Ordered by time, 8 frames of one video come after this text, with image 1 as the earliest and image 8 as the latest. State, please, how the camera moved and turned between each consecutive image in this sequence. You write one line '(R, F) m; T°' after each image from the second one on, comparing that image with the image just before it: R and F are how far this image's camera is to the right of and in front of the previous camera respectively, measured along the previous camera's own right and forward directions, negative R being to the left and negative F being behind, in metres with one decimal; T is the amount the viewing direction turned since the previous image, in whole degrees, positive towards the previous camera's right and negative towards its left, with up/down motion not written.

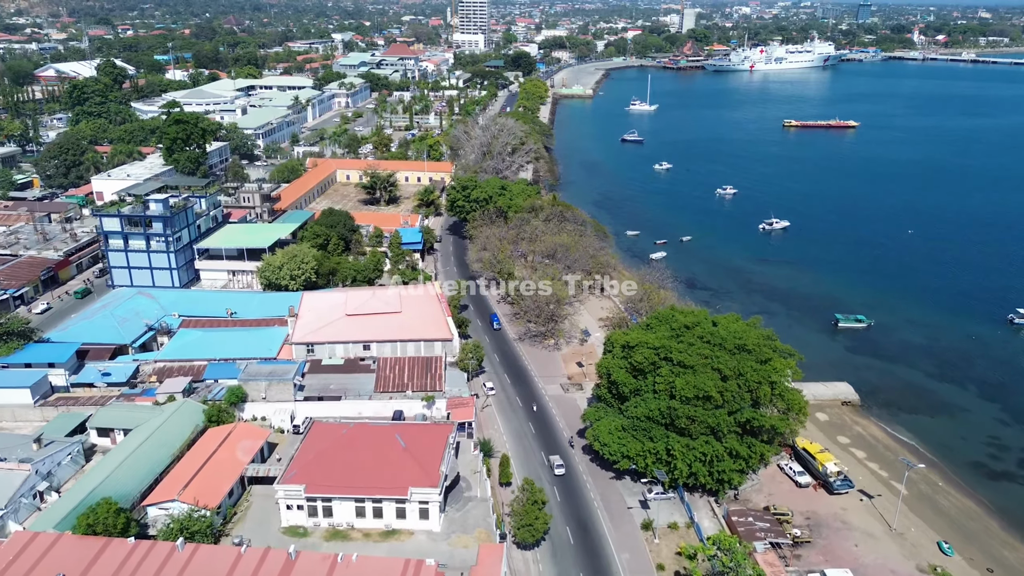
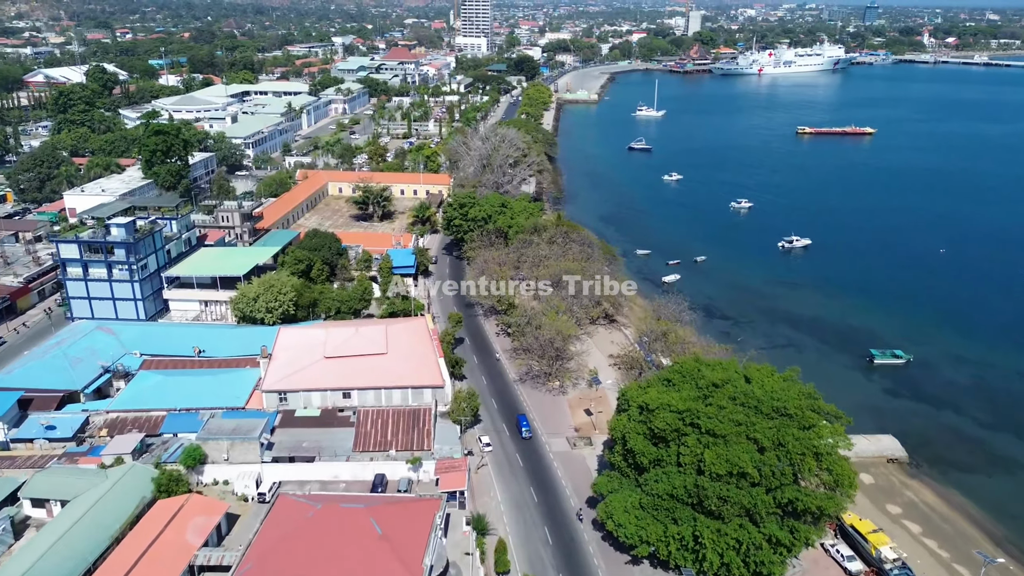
(+0.2, +3.9) m; 0°
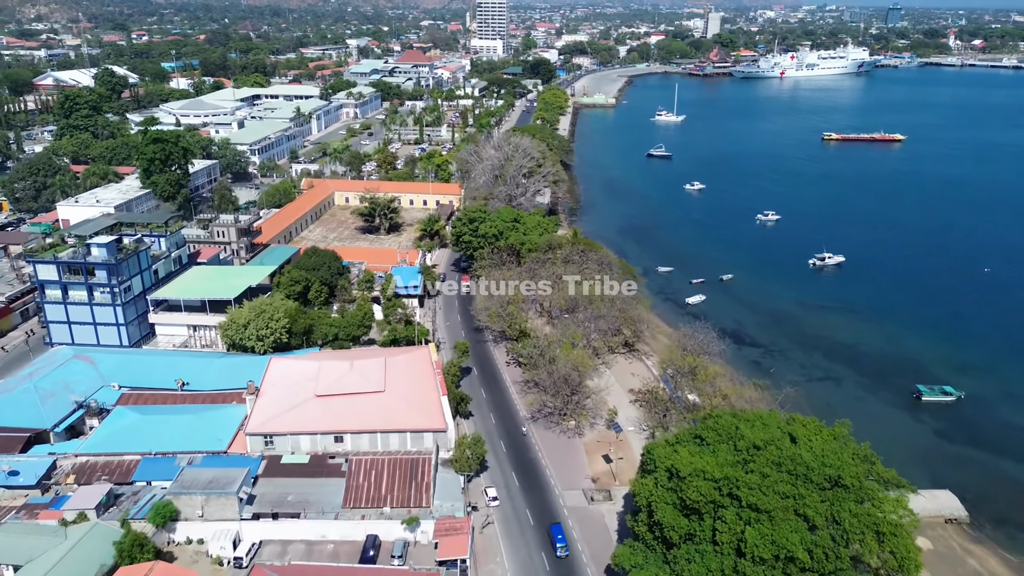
(+0.1, +3.0) m; -1°
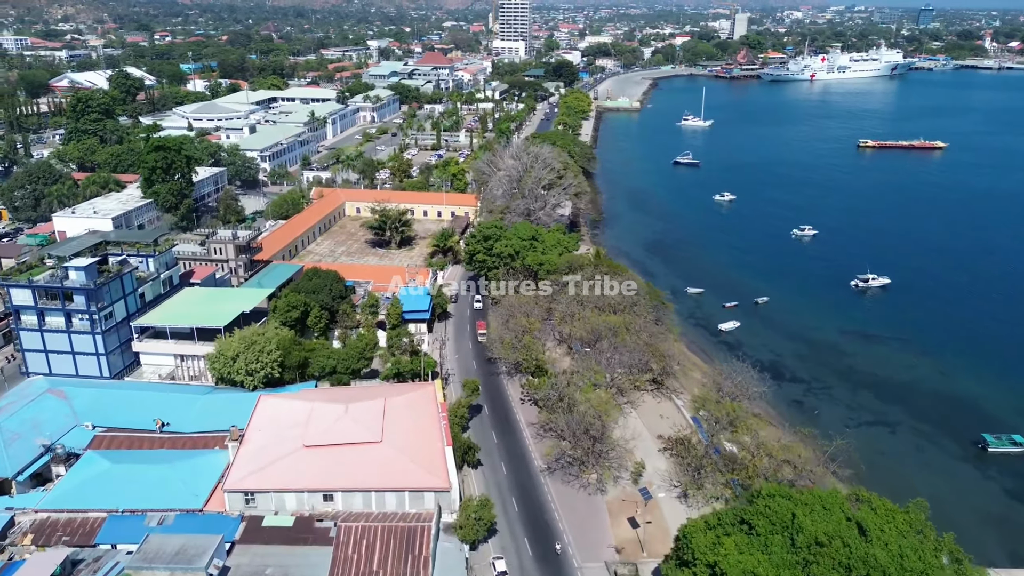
(+0.2, +3.3) m; -2°
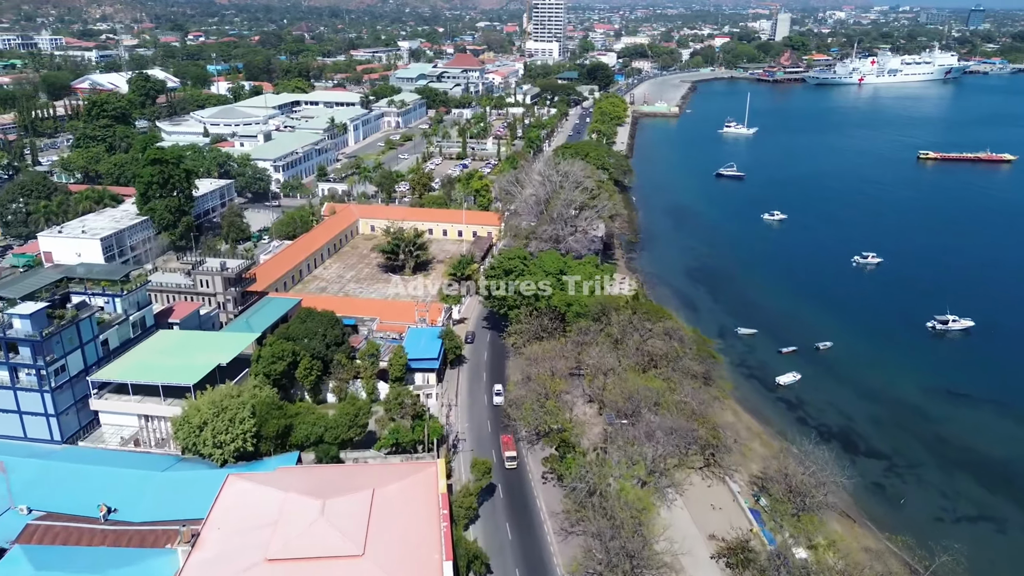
(+0.3, +5.3) m; -2°
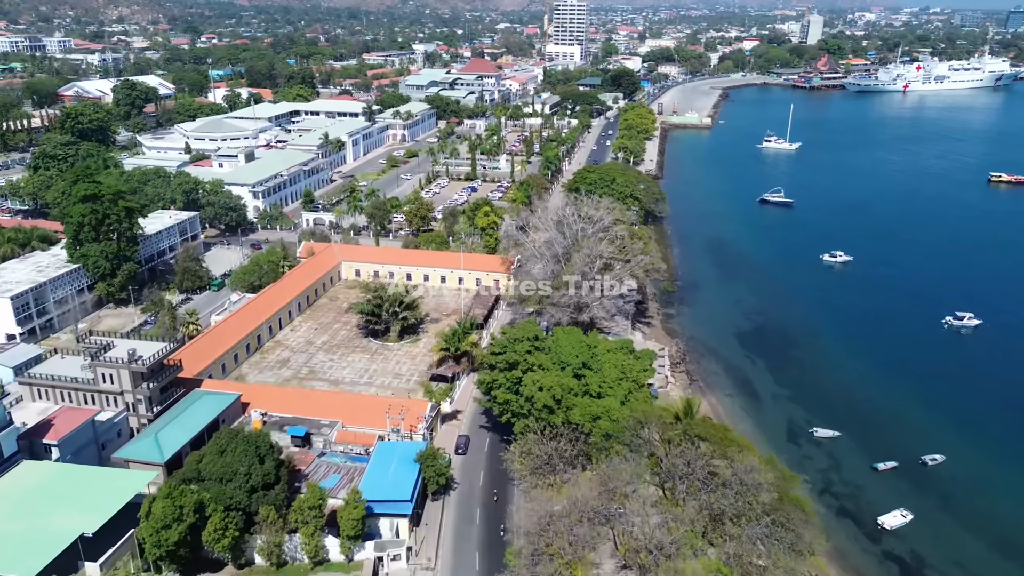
(+0.4, +9.3) m; -1°
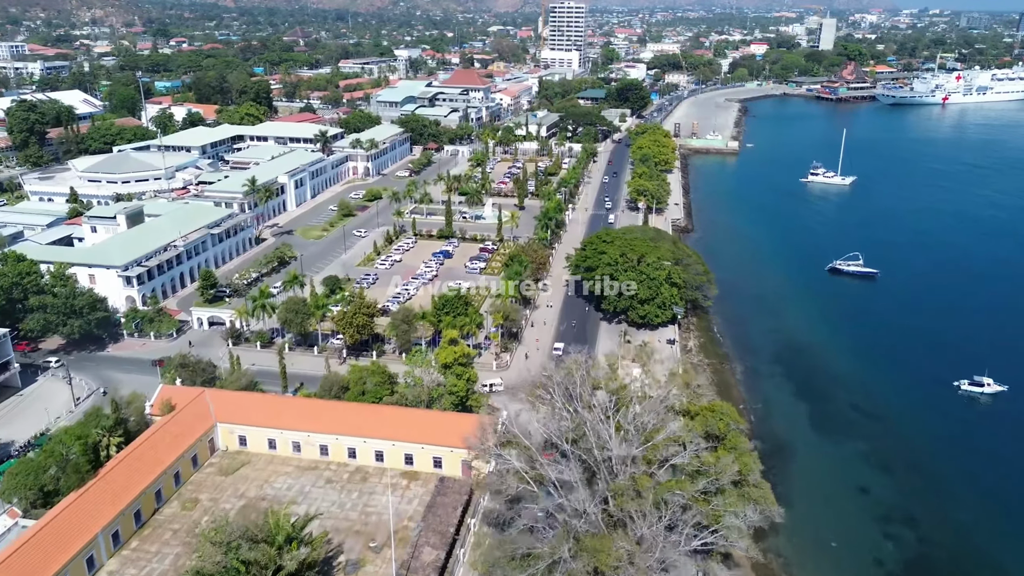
(+0.6, +17.7) m; 0°
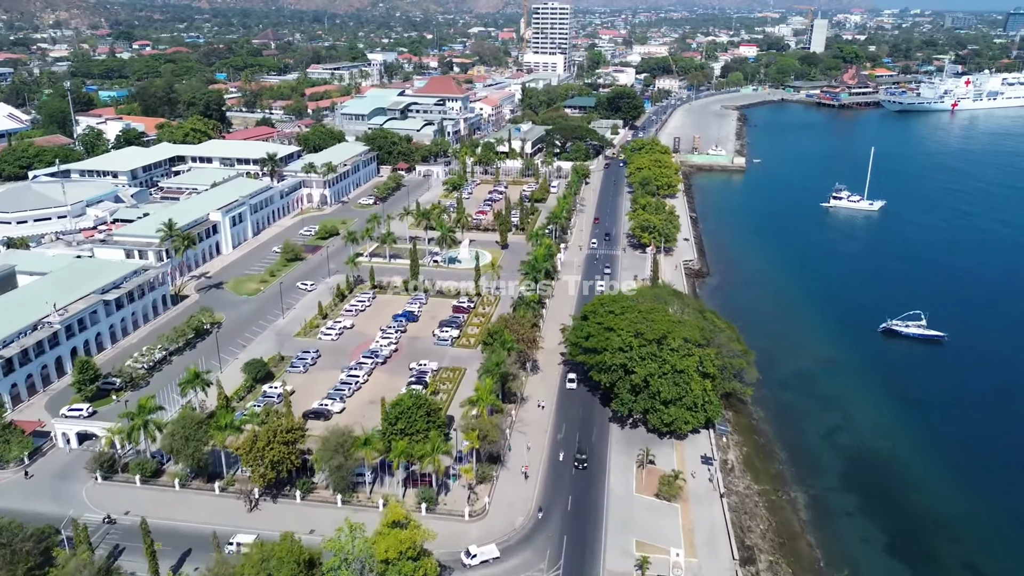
(+0.2, +10.2) m; +1°
